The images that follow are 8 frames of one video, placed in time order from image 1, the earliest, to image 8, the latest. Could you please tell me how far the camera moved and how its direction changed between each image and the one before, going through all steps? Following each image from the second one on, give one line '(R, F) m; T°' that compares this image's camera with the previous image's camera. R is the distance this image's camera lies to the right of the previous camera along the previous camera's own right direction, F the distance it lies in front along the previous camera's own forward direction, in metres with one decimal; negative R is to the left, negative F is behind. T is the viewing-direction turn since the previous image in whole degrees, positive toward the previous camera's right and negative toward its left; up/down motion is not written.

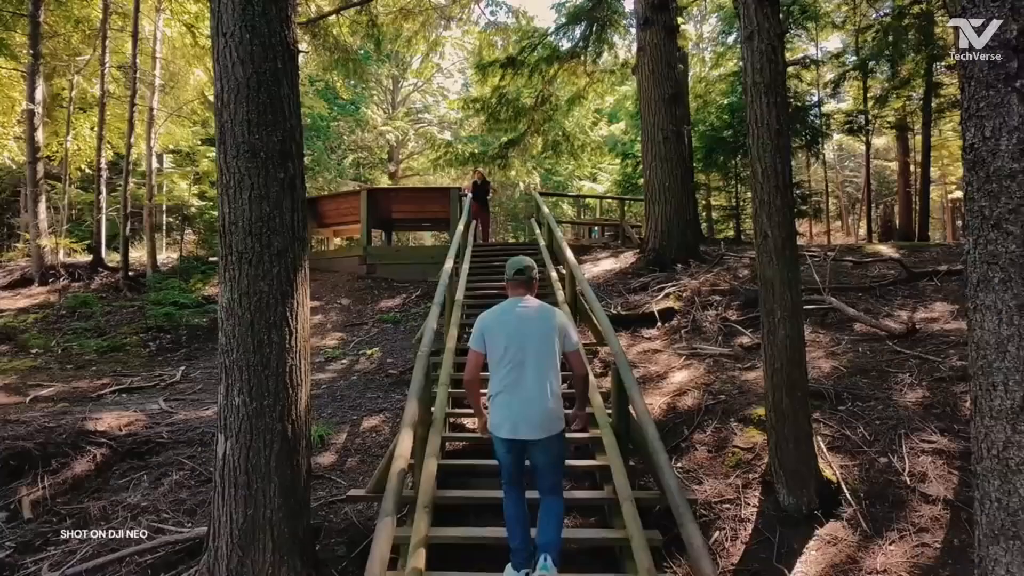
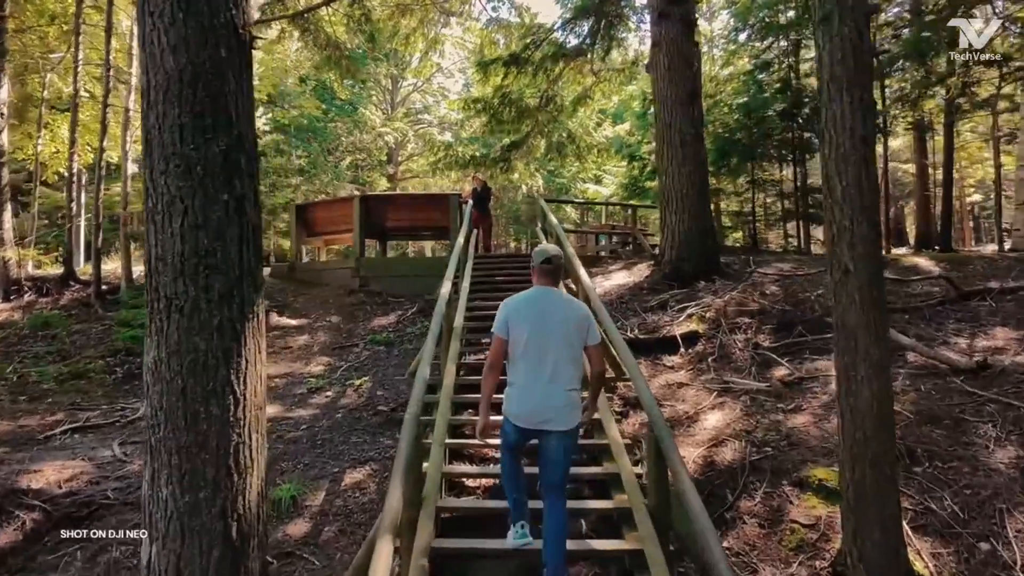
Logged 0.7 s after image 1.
(0.0, +0.8) m; 0°
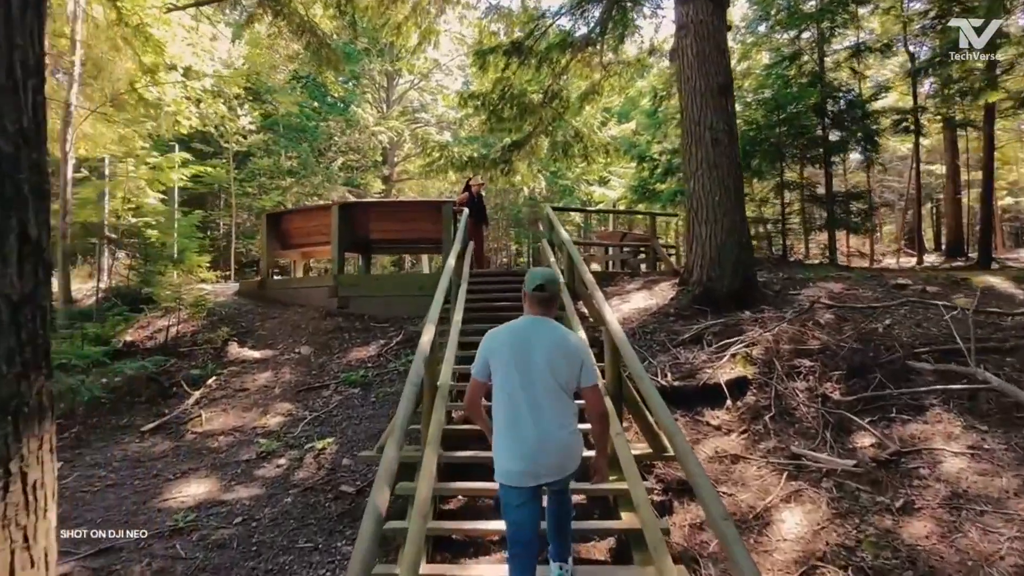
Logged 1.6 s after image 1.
(0.0, +1.4) m; 0°
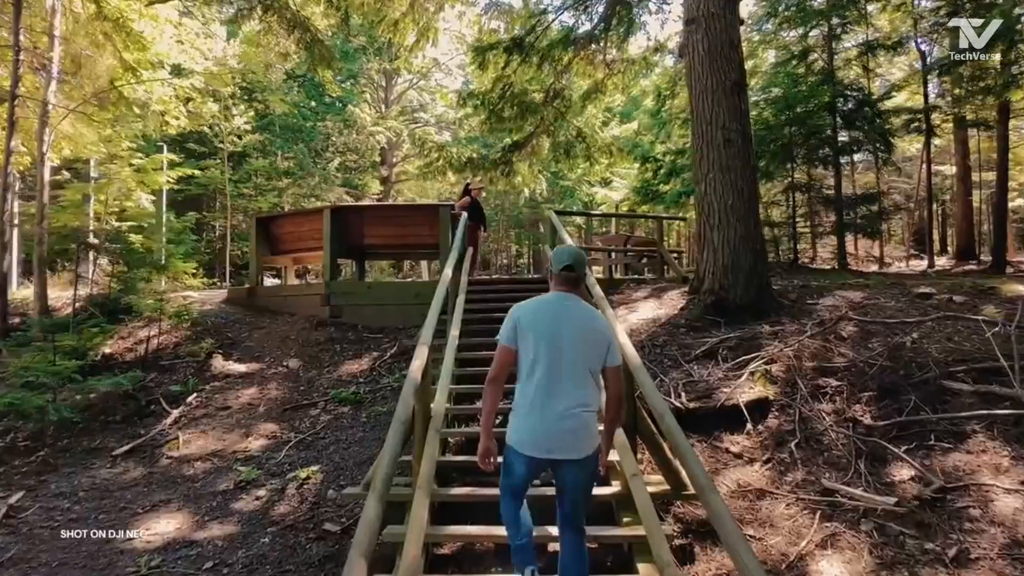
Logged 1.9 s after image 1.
(0.0, +0.4) m; 0°
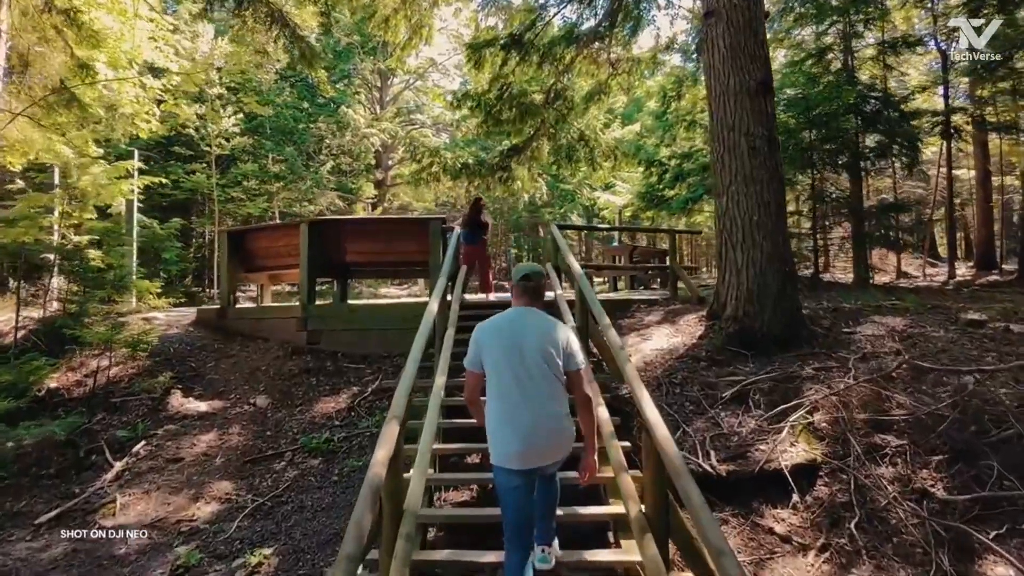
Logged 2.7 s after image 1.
(0.0, +0.8) m; 0°
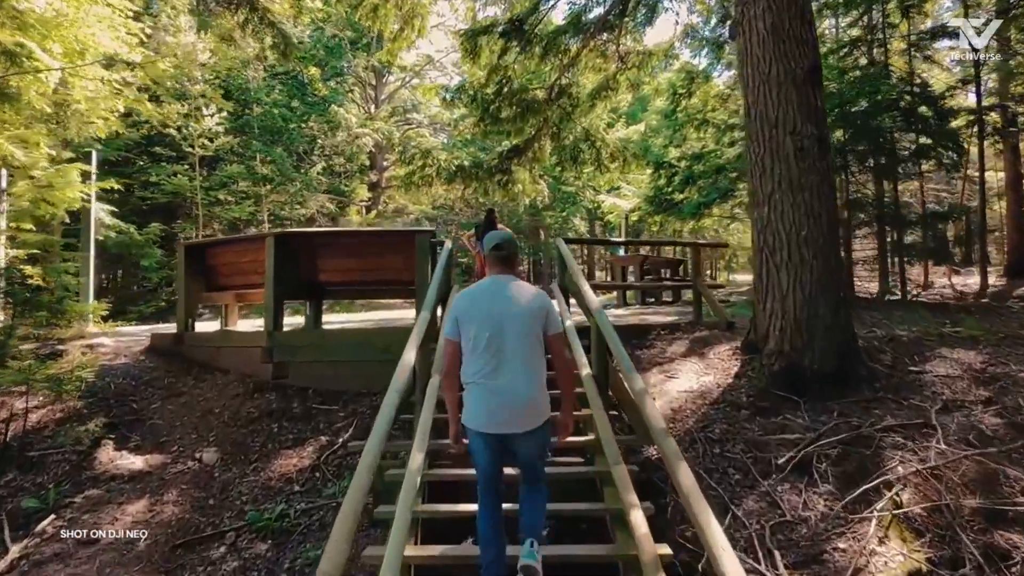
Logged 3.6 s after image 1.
(0.0, +1.1) m; 0°
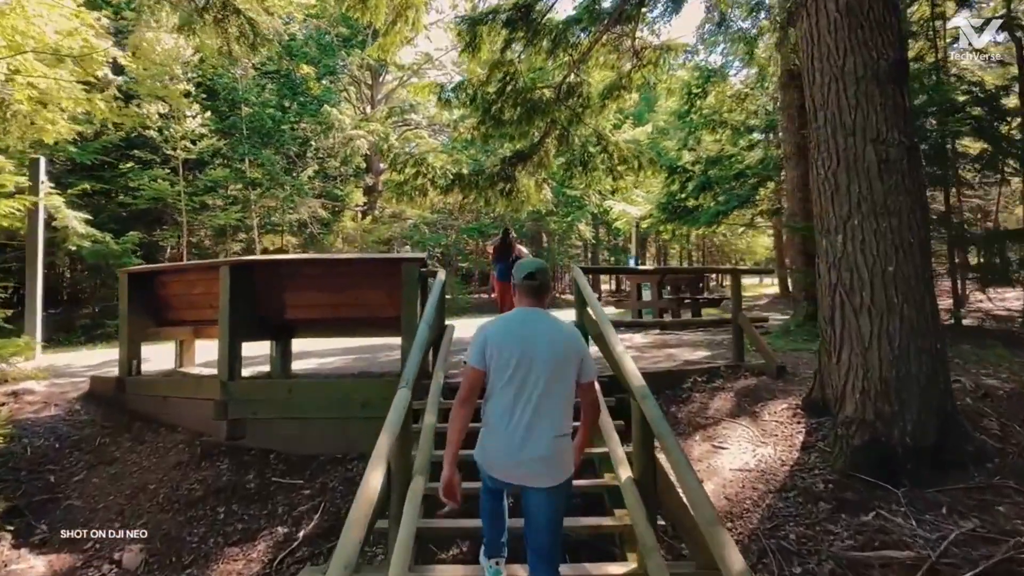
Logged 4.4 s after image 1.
(0.0, +1.2) m; 0°
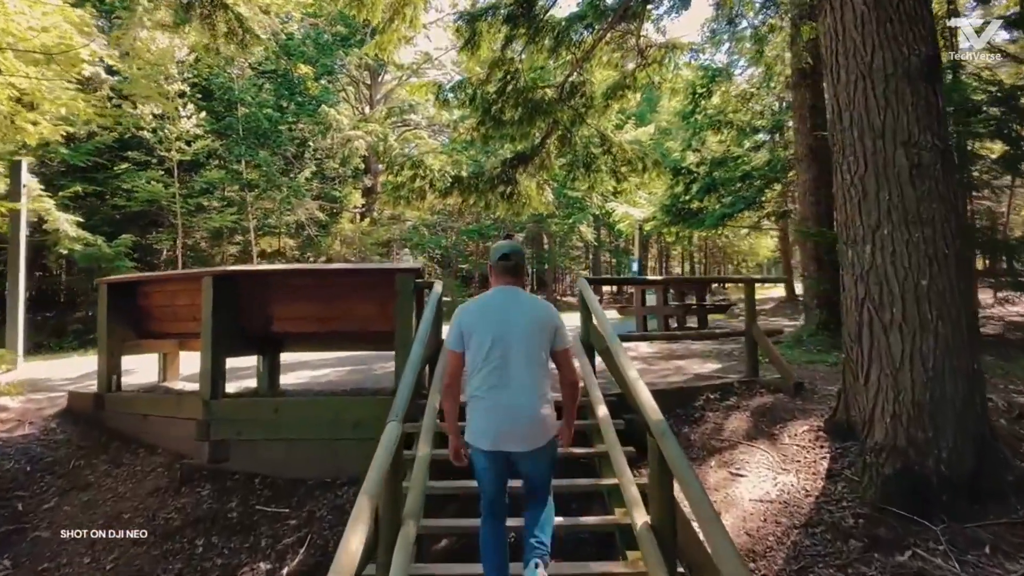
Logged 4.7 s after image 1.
(0.0, +0.3) m; 0°
